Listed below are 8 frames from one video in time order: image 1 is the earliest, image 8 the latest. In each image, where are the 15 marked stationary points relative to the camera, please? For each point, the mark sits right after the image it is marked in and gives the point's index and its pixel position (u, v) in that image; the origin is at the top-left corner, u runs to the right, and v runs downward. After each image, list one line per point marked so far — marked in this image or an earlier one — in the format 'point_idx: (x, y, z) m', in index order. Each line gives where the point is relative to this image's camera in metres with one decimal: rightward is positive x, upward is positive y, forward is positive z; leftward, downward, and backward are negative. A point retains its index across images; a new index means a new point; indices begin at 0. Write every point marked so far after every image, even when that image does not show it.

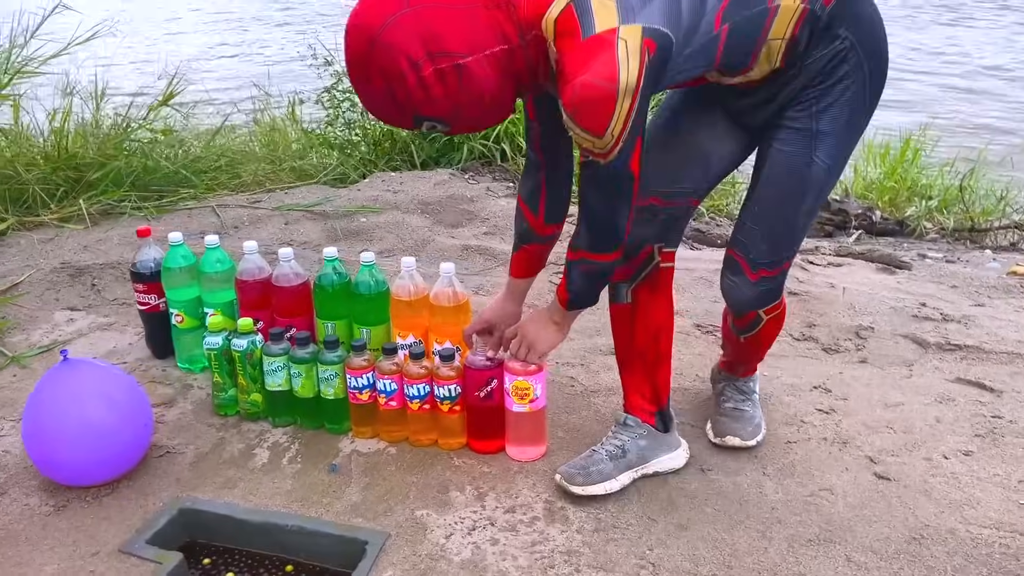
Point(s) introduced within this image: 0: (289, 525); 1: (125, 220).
0: (-0.5, -0.6, +2.1) m
1: (-1.7, +0.3, +3.8) m
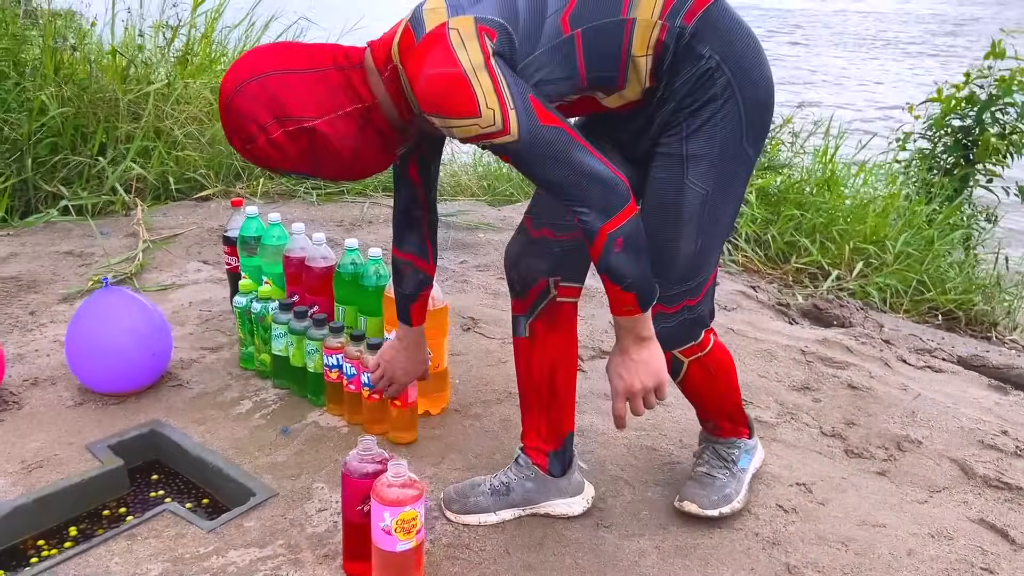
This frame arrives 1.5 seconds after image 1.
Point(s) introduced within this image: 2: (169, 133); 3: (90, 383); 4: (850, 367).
0: (-0.8, -0.5, +2.4) m
1: (-1.1, +0.4, +4.4) m
2: (-1.9, +0.8, +4.8) m
3: (-1.3, -0.3, +2.7) m
4: (+1.1, -0.3, +2.9) m
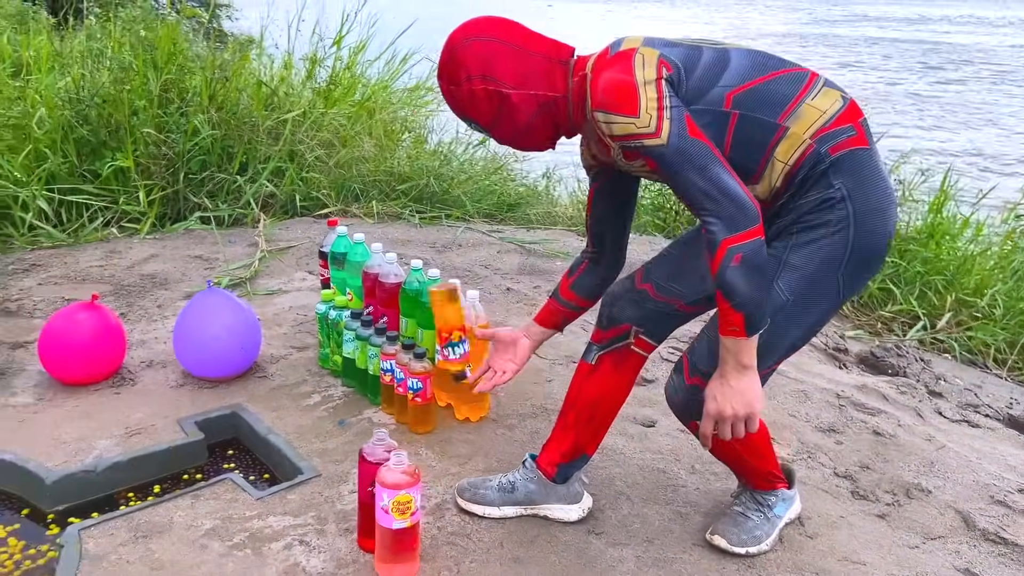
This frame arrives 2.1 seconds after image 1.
0: (-0.7, -0.5, +2.8) m
1: (-0.6, +0.4, +4.8) m
2: (-1.3, +0.8, +5.4) m
3: (-1.2, -0.3, +3.1) m
4: (+1.2, -0.4, +3.0) m
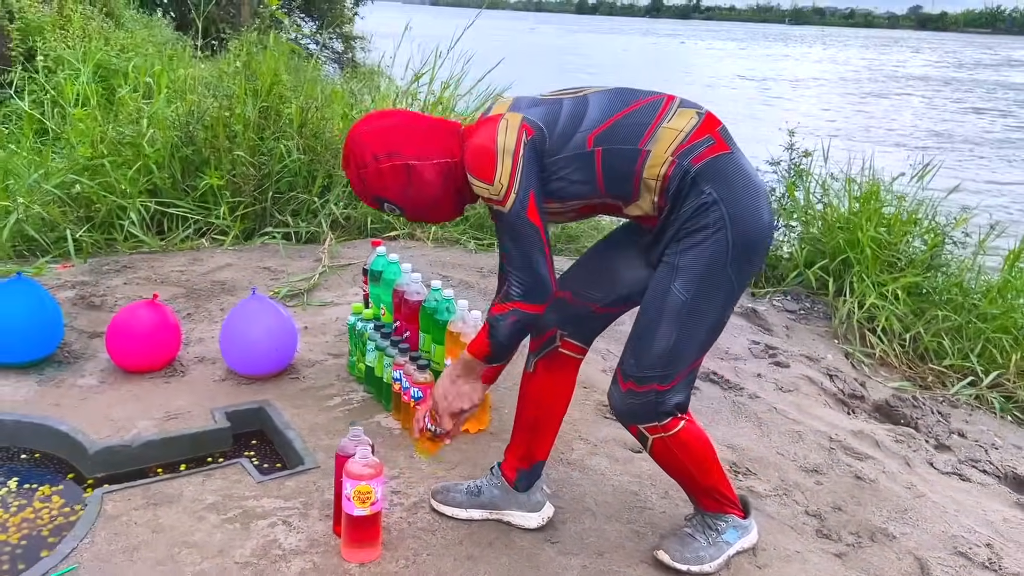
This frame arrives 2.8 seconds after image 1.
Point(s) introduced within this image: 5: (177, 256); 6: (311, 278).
0: (-0.8, -0.5, +3.1) m
1: (-0.3, +0.2, +5.1) m
2: (-0.9, +0.7, +5.8) m
3: (-1.1, -0.3, +3.5) m
4: (+1.2, -0.6, +3.0) m
5: (-1.8, +0.2, +4.8) m
6: (-1.0, +0.1, +4.5) m
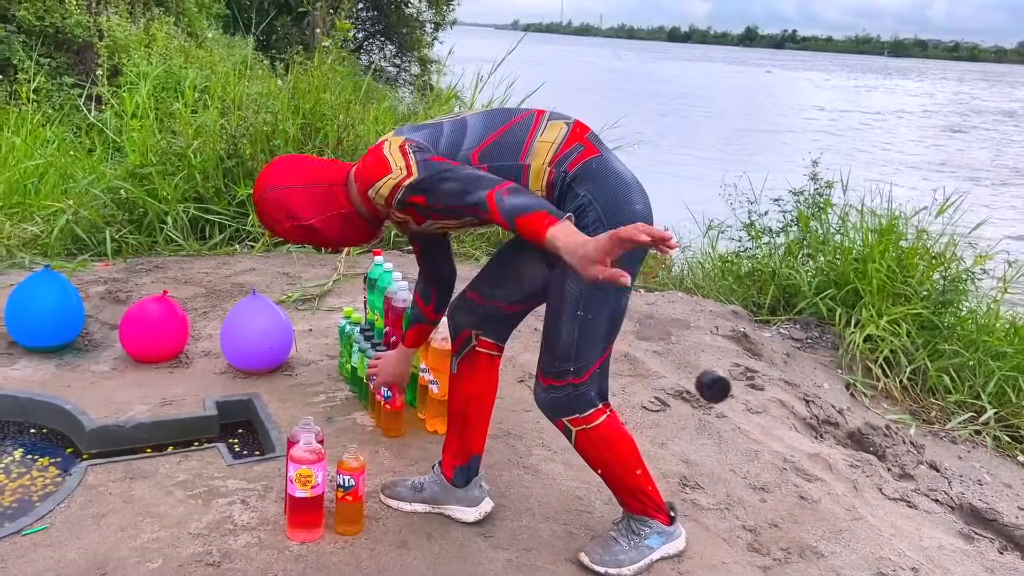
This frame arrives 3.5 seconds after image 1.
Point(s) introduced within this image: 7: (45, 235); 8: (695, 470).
0: (-0.9, -0.5, +3.3) m
1: (-0.3, +0.2, +5.3) m
2: (-0.7, +0.6, +6.1) m
3: (-1.2, -0.3, +3.8) m
4: (+1.1, -0.7, +3.1) m
5: (-1.8, +0.2, +5.1) m
6: (-1.0, 0.0, +4.7) m
7: (-2.8, +0.3, +5.2) m
8: (+0.7, -0.7, +3.2) m
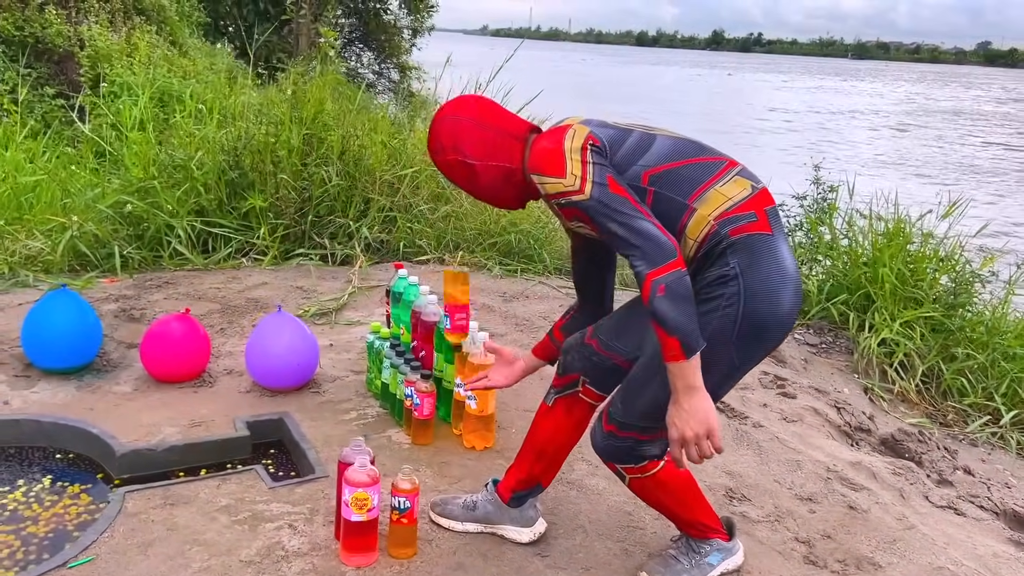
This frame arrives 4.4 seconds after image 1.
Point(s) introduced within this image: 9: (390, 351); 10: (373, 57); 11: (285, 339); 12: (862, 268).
0: (-0.8, -0.6, +3.2) m
1: (-0.2, +0.1, +5.3) m
2: (-0.7, +0.5, +6.0) m
3: (-1.1, -0.4, +3.7) m
4: (+1.2, -0.7, +3.1) m
5: (-1.7, +0.1, +5.0) m
6: (-0.9, -0.1, +4.7) m
7: (-2.7, +0.2, +5.1) m
8: (+0.8, -0.7, +3.1) m
9: (-0.5, -0.3, +3.6) m
10: (-2.0, +3.4, +12.8) m
11: (-0.9, -0.2, +3.7) m
12: (+2.1, +0.1, +5.4) m
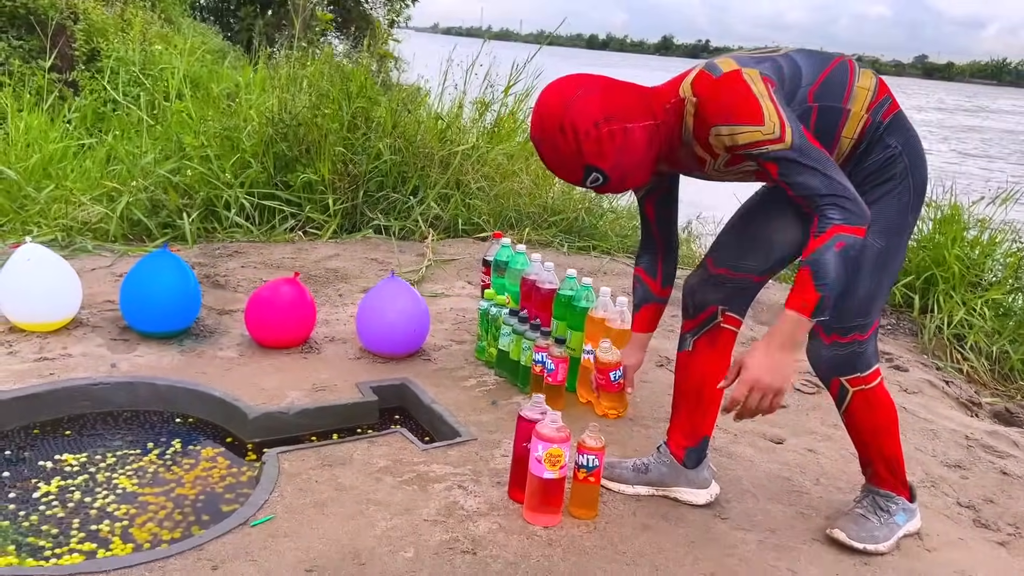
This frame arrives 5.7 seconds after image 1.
0: (-0.3, -0.4, +3.1) m
1: (+0.2, +0.2, +5.2) m
2: (-0.3, +0.7, +5.9) m
3: (-0.6, -0.2, +3.6) m
4: (+1.7, -0.6, +3.1) m
5: (-1.3, +0.2, +4.8) m
6: (-0.5, +0.1, +4.6) m
7: (-2.3, +0.4, +4.9) m
8: (+1.3, -0.6, +3.1) m
9: (0.0, -0.1, +3.5) m
10: (-2.0, +3.5, +12.6) m
11: (-0.5, -0.1, +3.5) m
12: (+2.5, +0.2, +5.4) m
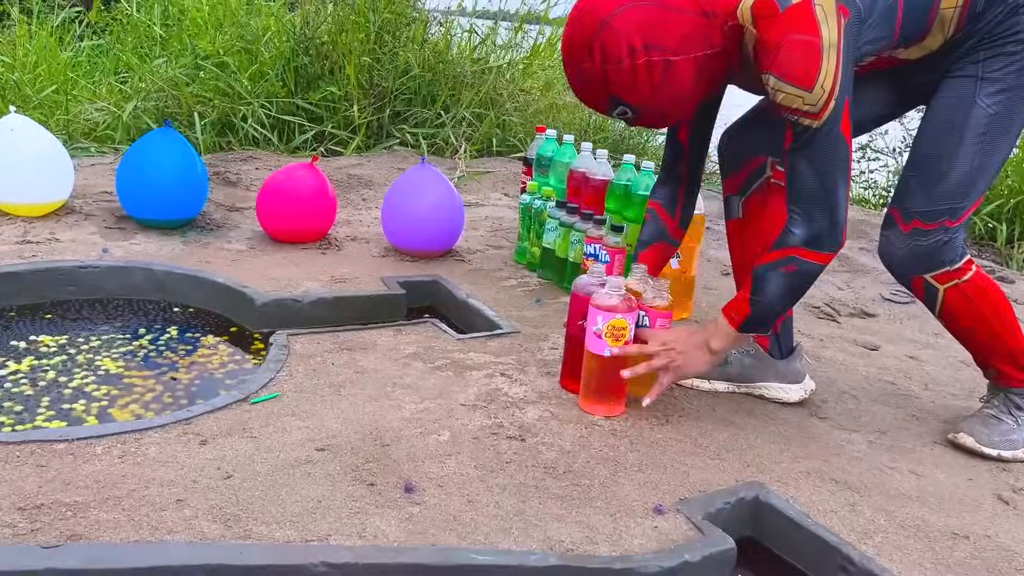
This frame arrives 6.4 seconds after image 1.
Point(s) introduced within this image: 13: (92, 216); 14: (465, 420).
0: (-0.1, -0.1, +2.7) m
1: (+0.4, +0.6, +4.8) m
2: (-0.1, +1.1, +5.4) m
3: (-0.4, +0.2, +3.2) m
4: (+1.9, -0.2, +2.6) m
5: (-1.0, +0.7, +4.4) m
6: (-0.3, +0.5, +4.1) m
7: (-2.1, +0.8, +4.5) m
8: (+1.5, -0.2, +2.7) m
9: (+0.2, +0.3, +3.0) m
10: (-1.5, +4.1, +12.2) m
11: (-0.3, +0.3, +3.1) m
12: (+2.8, +0.6, +4.9) m
13: (-1.5, +0.3, +3.1) m
14: (-0.1, -0.3, +1.9) m
